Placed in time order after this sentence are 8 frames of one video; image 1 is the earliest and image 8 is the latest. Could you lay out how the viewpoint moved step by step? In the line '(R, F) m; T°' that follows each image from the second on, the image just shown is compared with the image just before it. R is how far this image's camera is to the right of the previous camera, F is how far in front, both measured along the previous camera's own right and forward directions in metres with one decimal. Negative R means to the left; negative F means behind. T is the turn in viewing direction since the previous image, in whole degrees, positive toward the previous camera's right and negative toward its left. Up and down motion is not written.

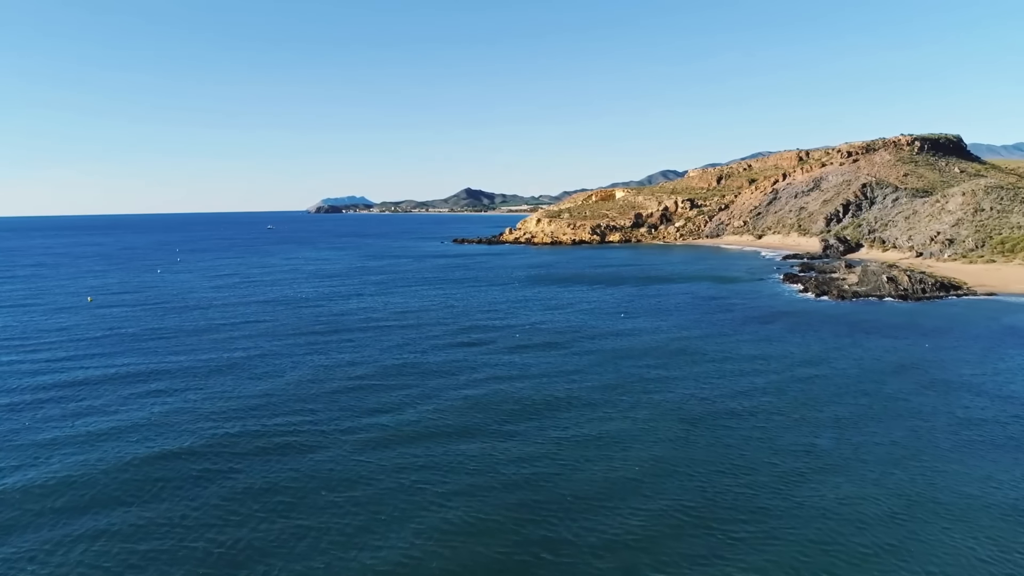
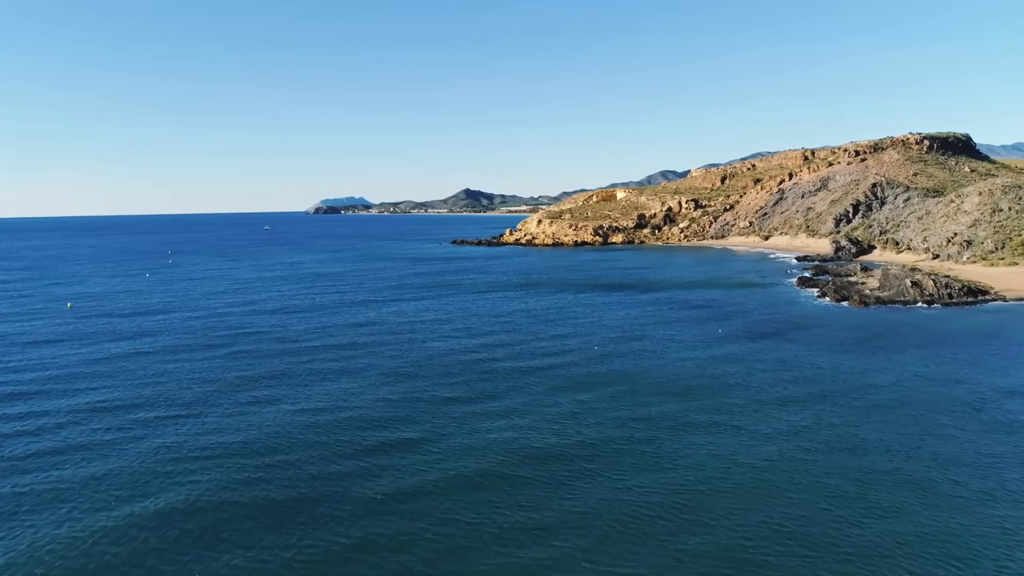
(-0.3, +3.7) m; 0°
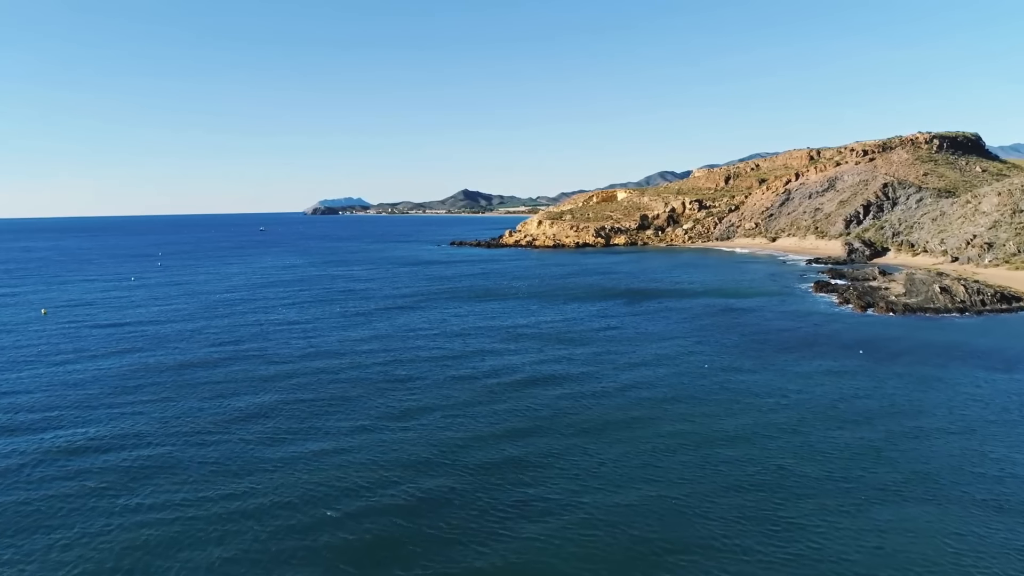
(-0.4, +4.1) m; 0°
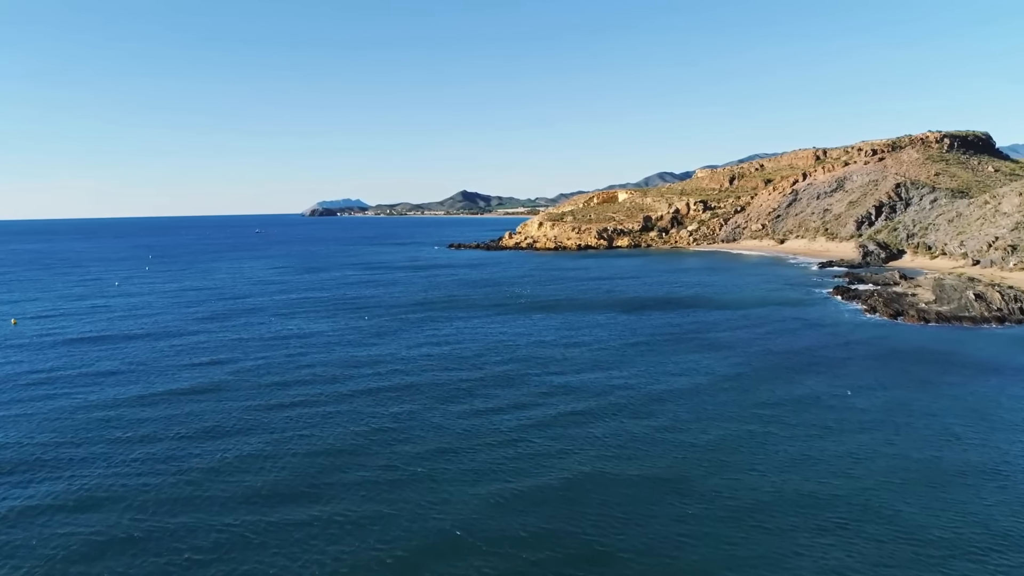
(-0.4, +4.2) m; 0°
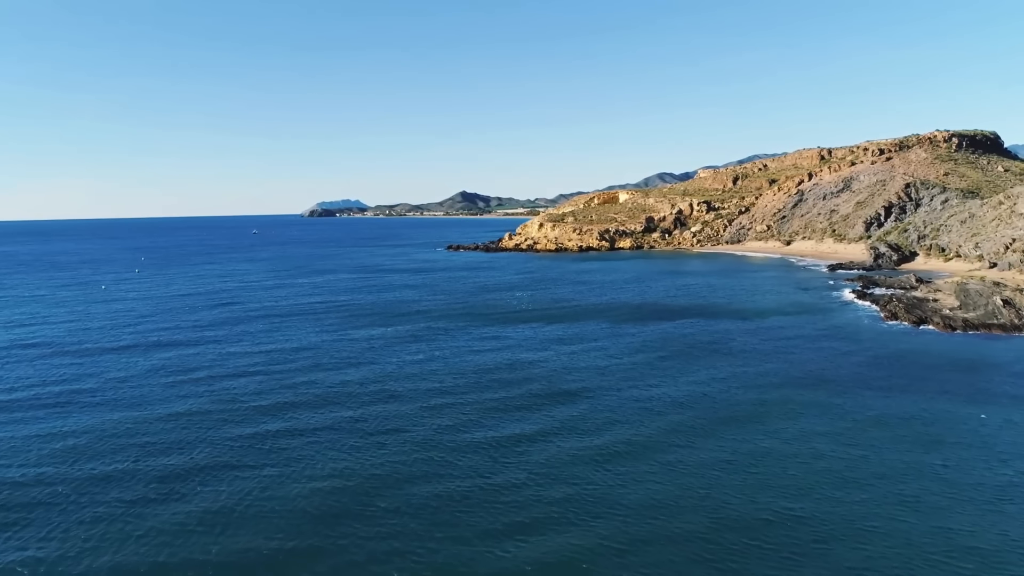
(-0.1, +3.1) m; 0°
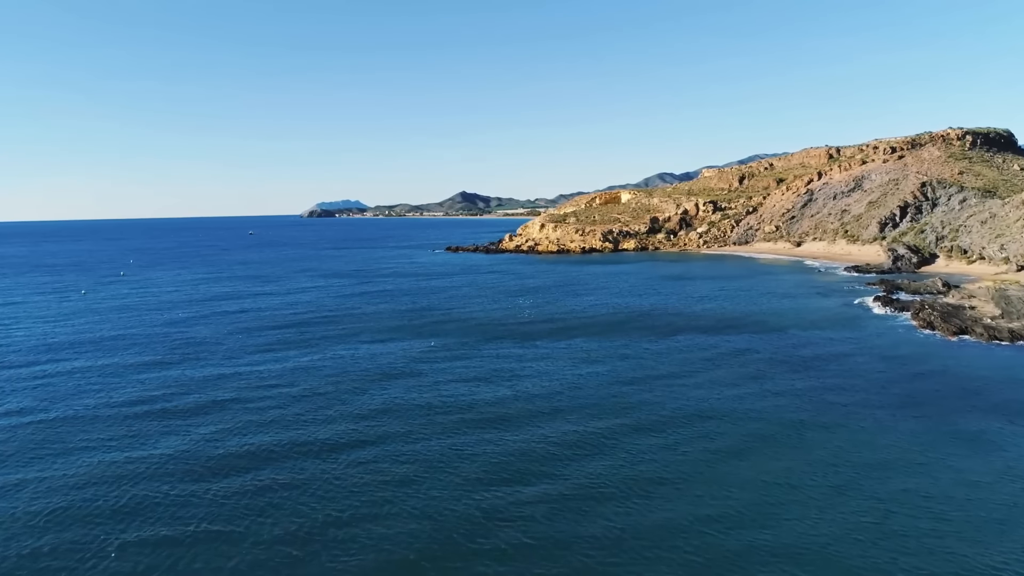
(-0.2, +4.5) m; 0°
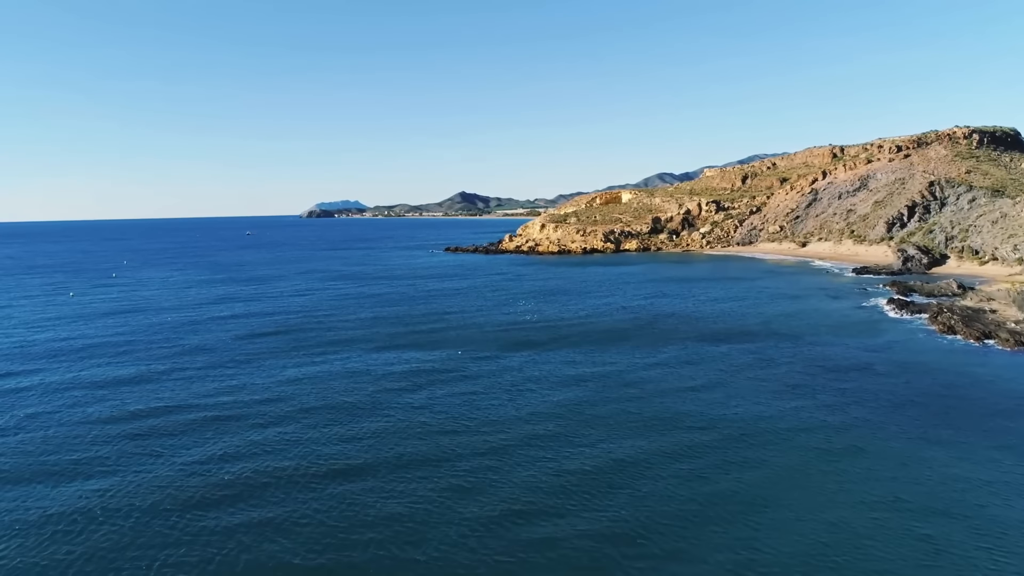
(-0.2, +2.2) m; 0°
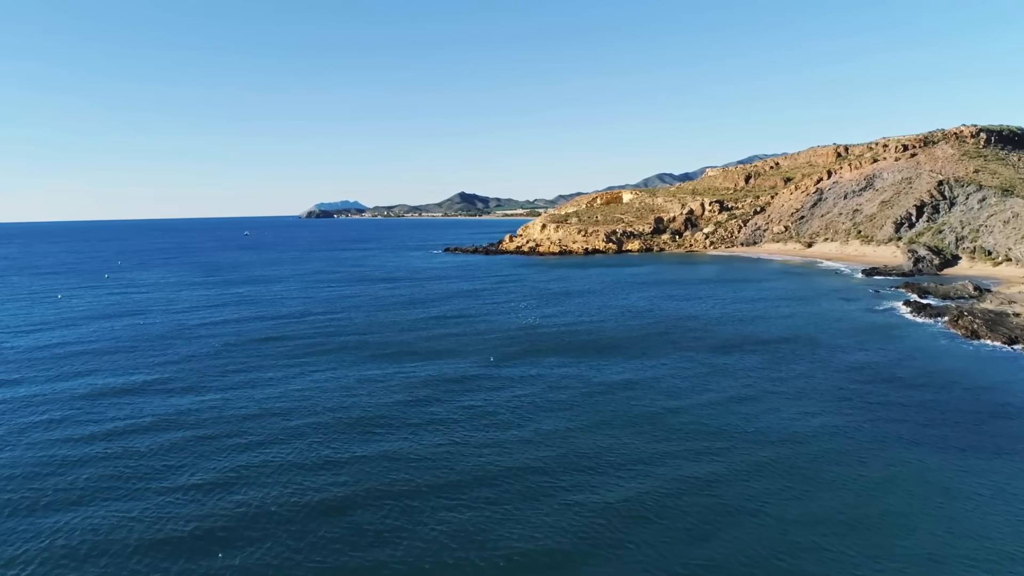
(-0.2, +2.2) m; 0°
